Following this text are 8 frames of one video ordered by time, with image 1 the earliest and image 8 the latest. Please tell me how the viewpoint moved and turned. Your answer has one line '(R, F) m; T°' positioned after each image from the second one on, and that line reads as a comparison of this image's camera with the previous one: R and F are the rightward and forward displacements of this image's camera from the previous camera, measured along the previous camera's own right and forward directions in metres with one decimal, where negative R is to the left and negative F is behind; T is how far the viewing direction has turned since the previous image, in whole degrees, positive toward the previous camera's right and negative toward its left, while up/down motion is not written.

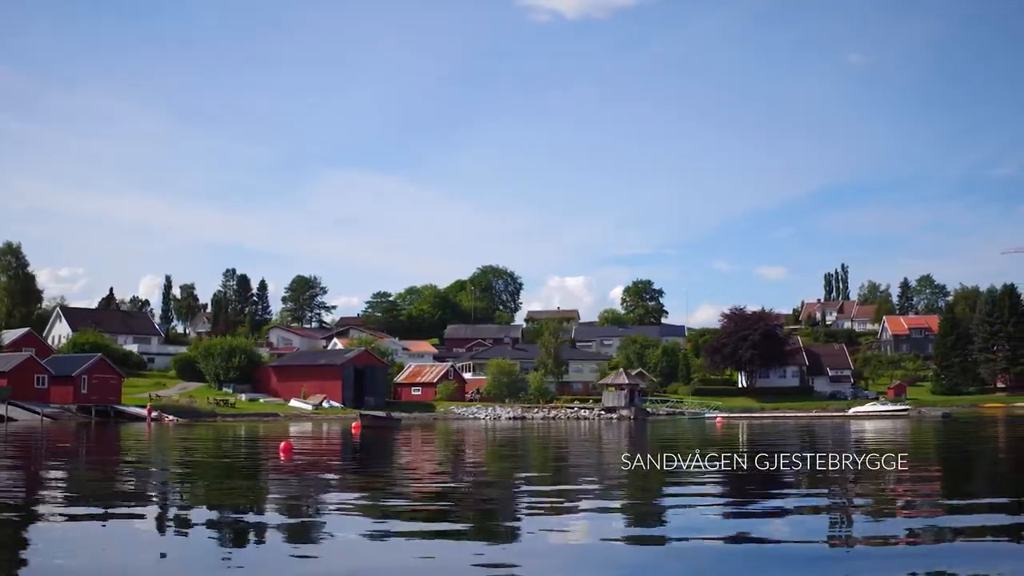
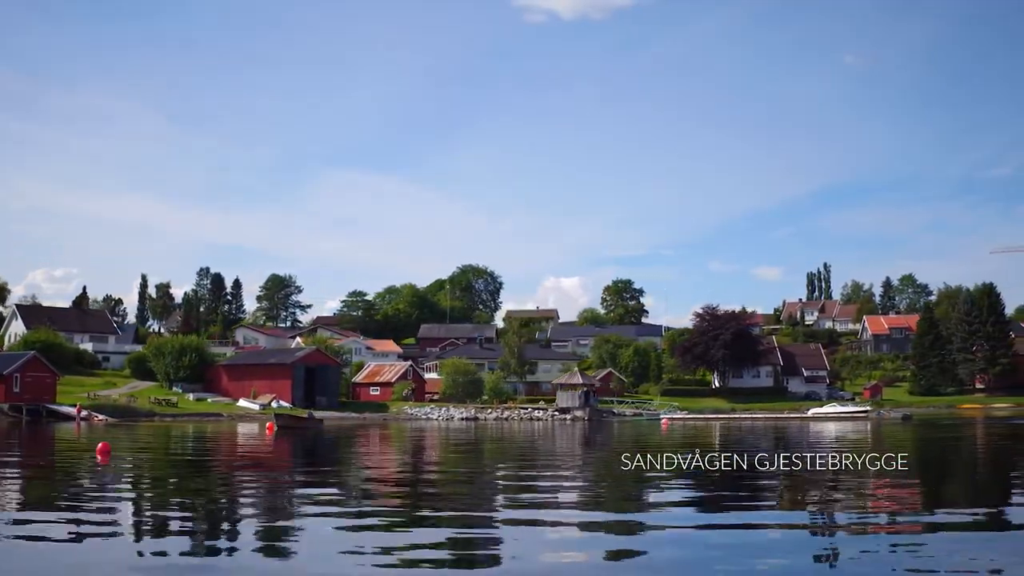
(+2.8, +1.3) m; 0°
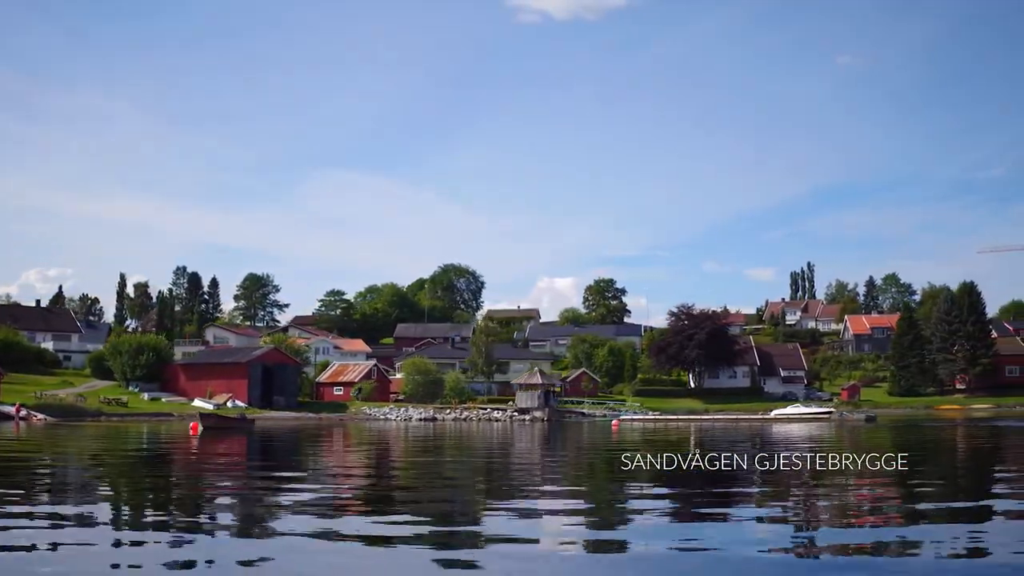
(+2.3, +1.0) m; 0°
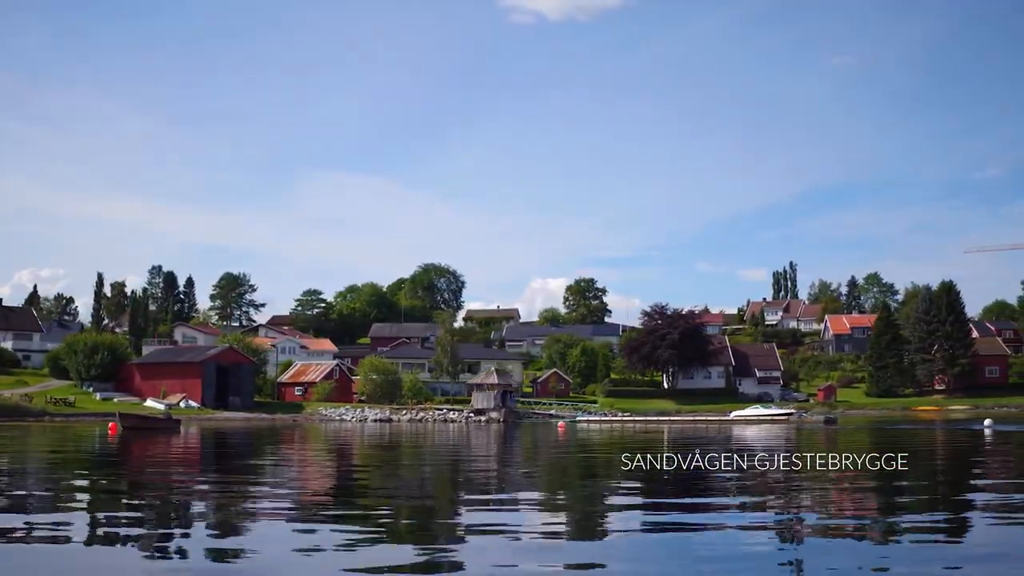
(+2.3, +1.0) m; 0°
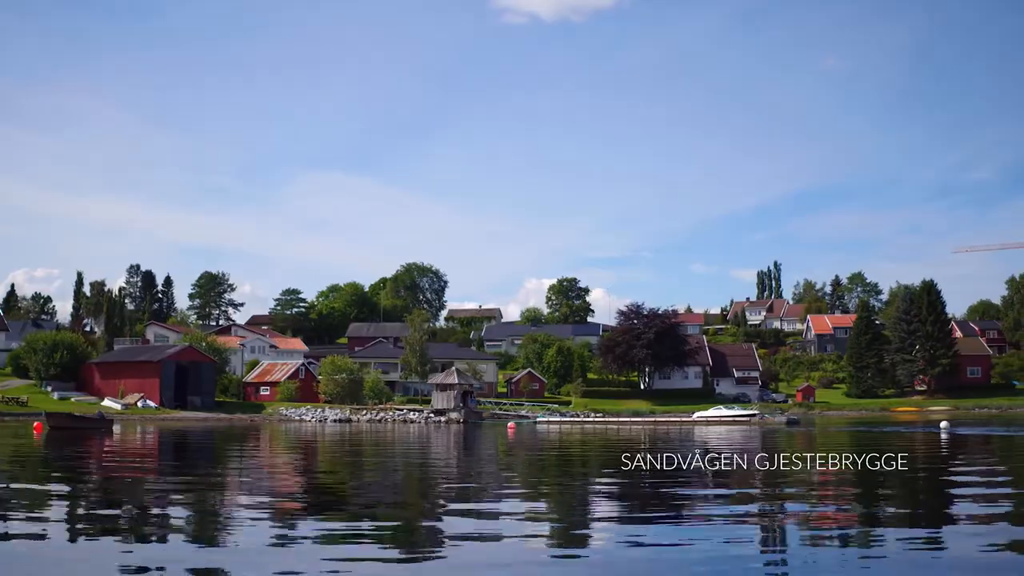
(+2.0, +0.8) m; 0°
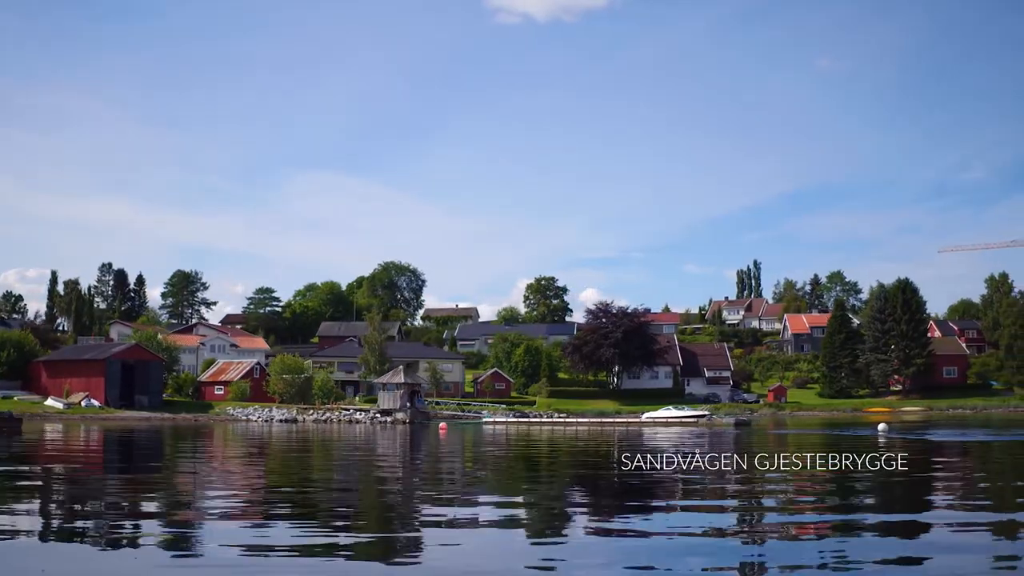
(+2.6, +1.1) m; 0°
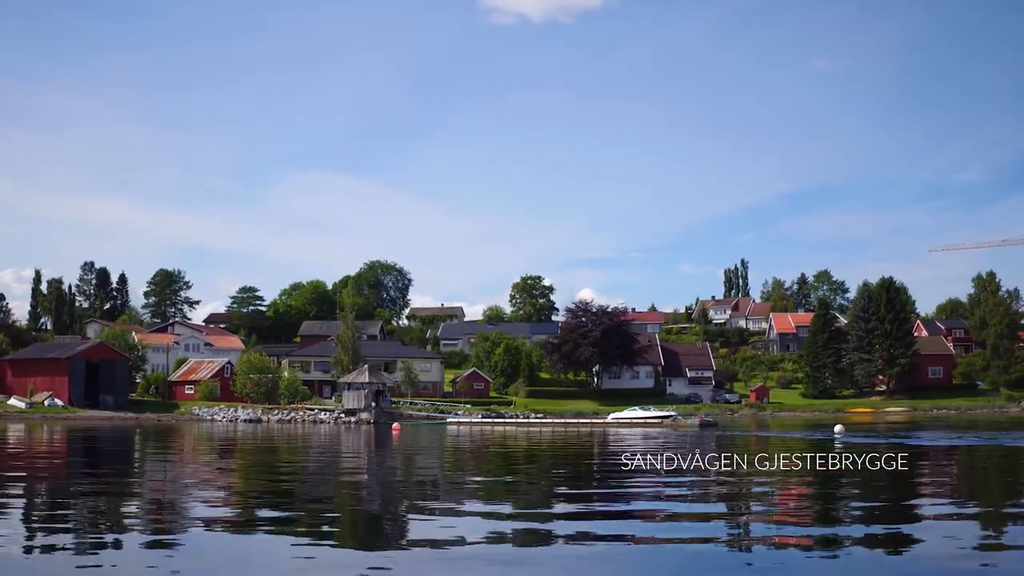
(+1.7, +0.7) m; 0°
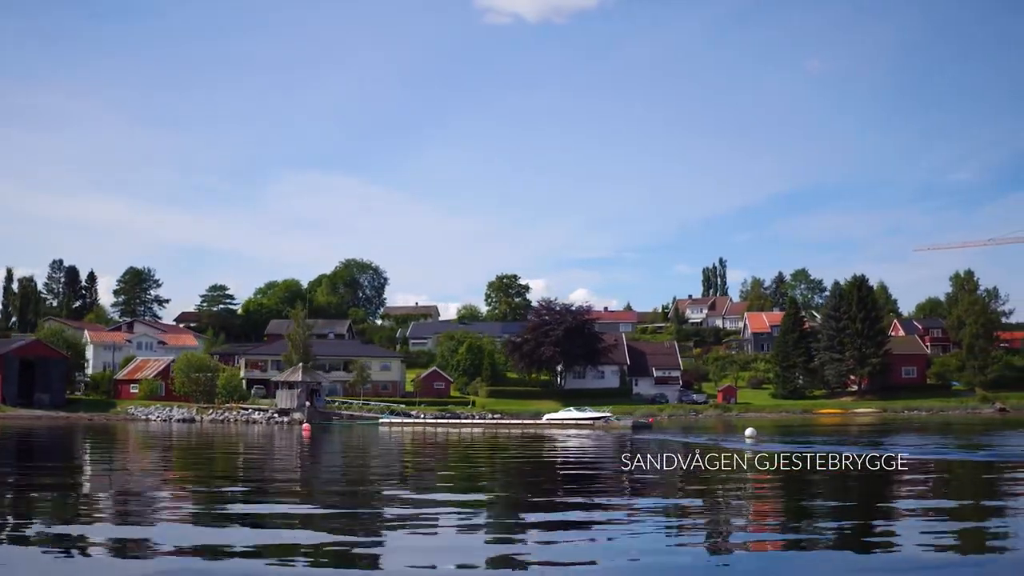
(+3.1, +1.3) m; 0°
